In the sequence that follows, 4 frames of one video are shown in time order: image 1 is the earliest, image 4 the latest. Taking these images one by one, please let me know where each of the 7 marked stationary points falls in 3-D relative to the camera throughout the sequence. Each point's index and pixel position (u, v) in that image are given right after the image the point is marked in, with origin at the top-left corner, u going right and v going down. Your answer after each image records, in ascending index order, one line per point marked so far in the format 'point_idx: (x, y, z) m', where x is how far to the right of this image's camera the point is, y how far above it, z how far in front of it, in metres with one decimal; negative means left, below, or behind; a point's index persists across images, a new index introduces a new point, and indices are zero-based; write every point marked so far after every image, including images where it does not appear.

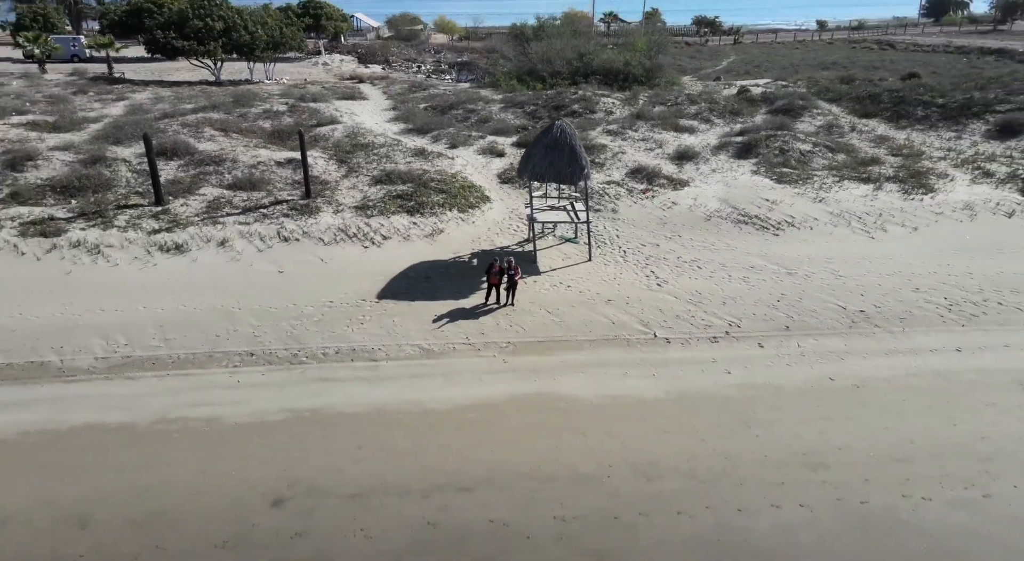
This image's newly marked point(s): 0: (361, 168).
0: (-3.5, +2.7, +15.2) m
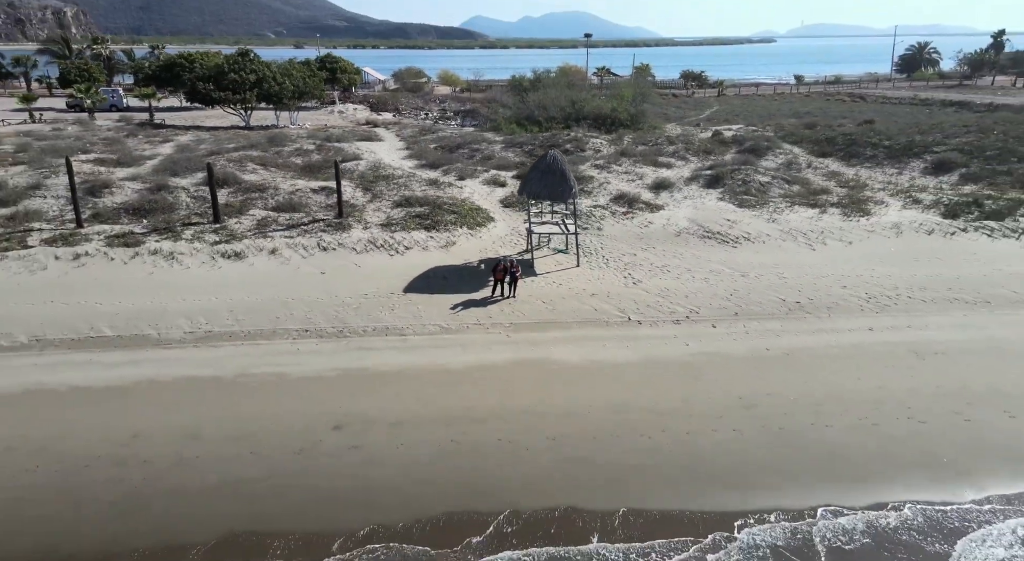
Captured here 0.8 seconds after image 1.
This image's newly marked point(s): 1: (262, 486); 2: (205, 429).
0: (-3.5, +2.4, +17.9) m
1: (-3.5, -2.6, +8.3) m
2: (-4.6, -2.1, +9.4) m
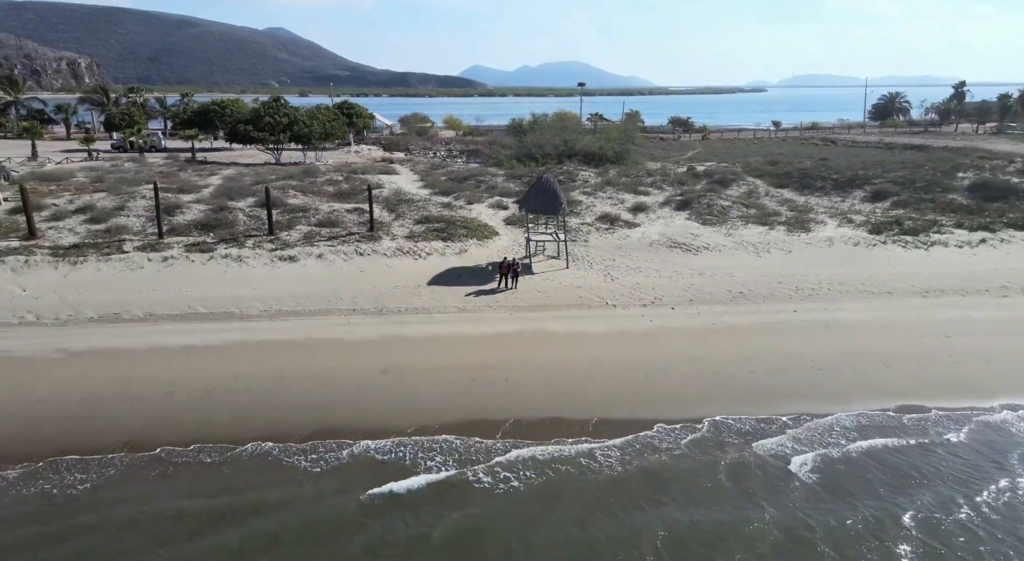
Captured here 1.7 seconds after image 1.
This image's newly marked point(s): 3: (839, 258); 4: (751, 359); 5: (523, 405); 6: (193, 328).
0: (-3.5, +2.2, +21.5) m
1: (-3.4, -2.2, +11.6) m
2: (-4.6, -1.7, +12.7) m
3: (+9.4, +0.7, +18.7) m
4: (+4.9, -1.5, +13.4) m
5: (+0.1, -2.1, +11.5) m
6: (-7.1, -1.0, +14.2) m
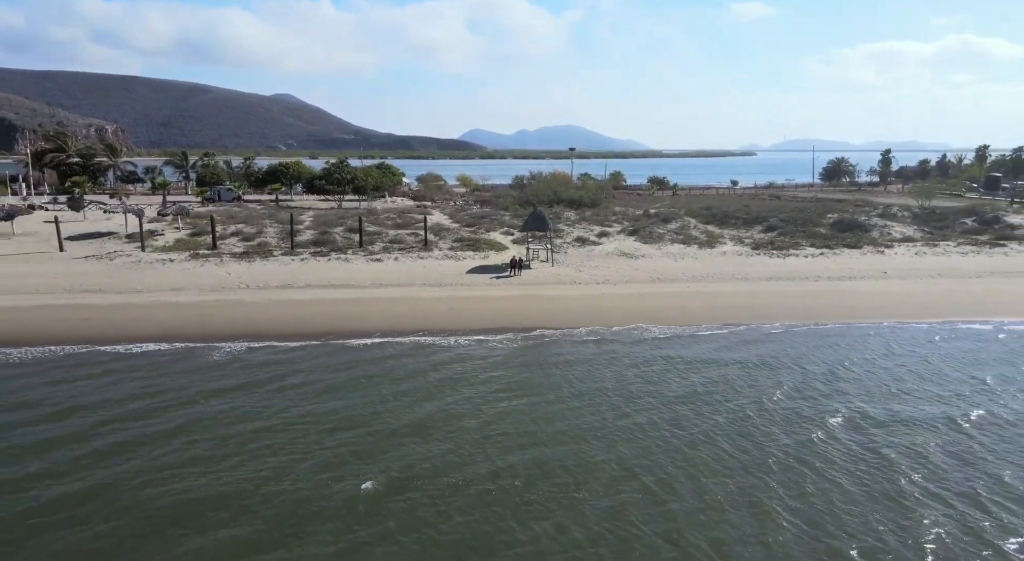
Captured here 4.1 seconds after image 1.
0: (-3.2, +2.1, +32.3) m
1: (-3.2, -1.3, +22.0) m
2: (-4.3, -1.0, +23.2) m
3: (+9.7, +0.8, +29.4) m
4: (+5.2, -0.8, +23.9) m
5: (+0.3, -1.2, +22.0) m
6: (-6.9, -0.4, +24.7) m
